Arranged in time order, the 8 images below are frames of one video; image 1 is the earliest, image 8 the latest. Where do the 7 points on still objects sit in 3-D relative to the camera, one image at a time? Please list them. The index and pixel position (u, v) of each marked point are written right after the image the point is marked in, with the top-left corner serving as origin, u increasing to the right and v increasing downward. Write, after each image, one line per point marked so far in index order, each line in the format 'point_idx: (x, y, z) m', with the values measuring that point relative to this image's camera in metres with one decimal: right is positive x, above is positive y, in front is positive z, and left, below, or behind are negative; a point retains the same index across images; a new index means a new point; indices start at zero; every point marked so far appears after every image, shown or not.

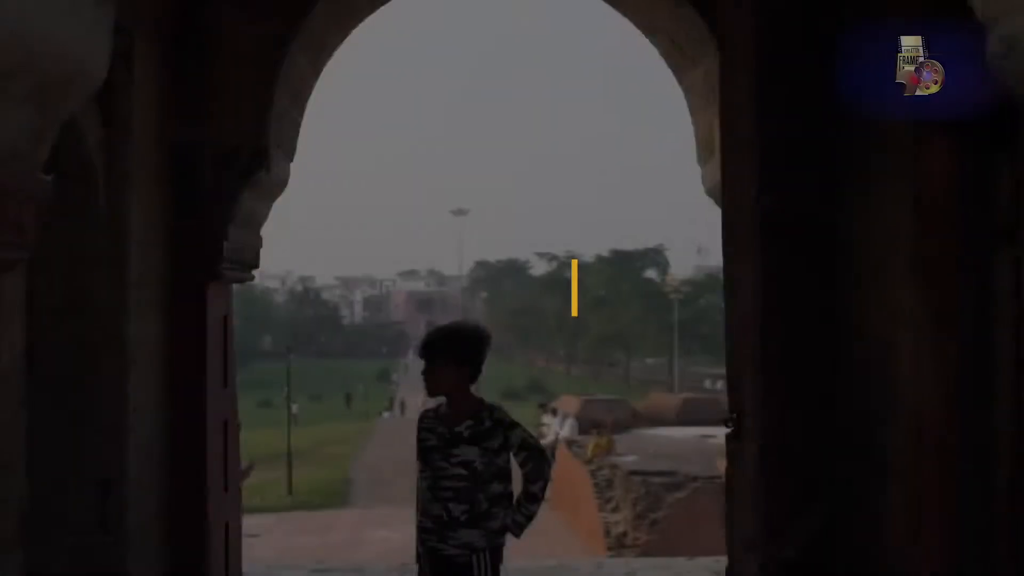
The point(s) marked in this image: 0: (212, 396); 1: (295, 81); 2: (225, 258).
0: (-0.7, -0.2, +2.6) m
1: (-0.5, +0.5, +2.8) m
2: (-0.6, +0.1, +2.6) m
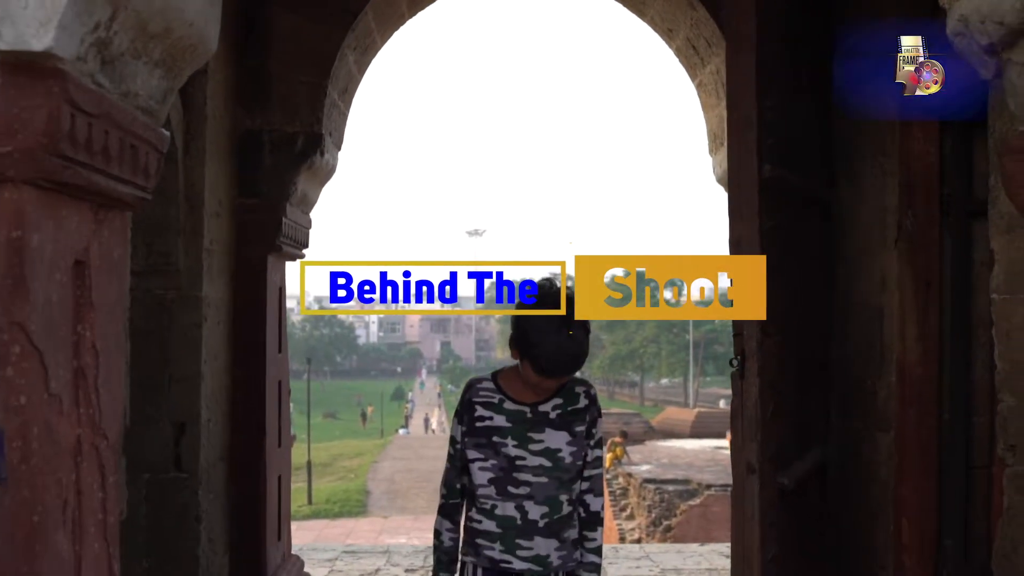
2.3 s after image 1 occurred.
0: (-0.6, -0.2, +2.9) m
1: (-0.4, +0.6, +3.1) m
2: (-0.6, +0.1, +2.9) m
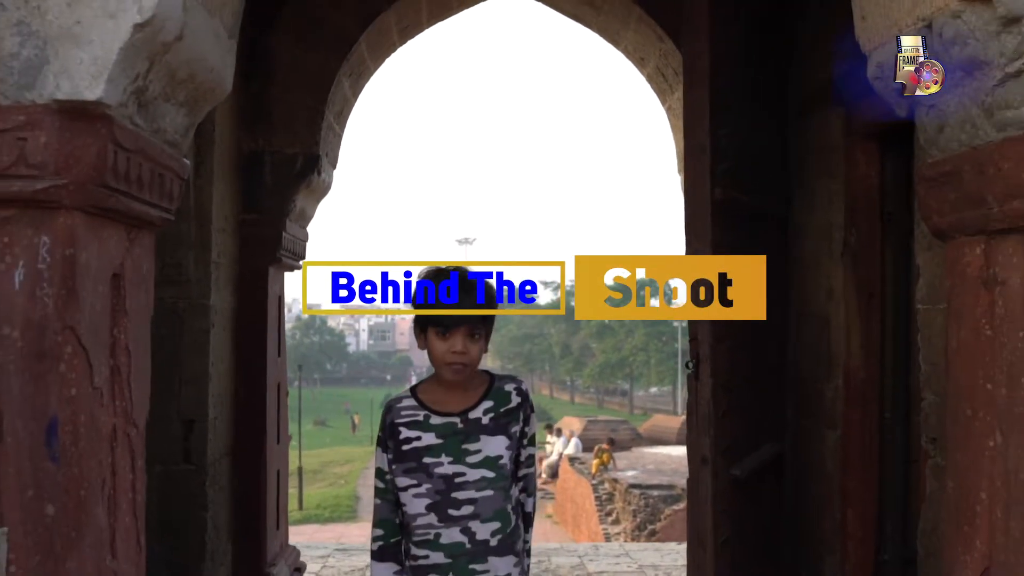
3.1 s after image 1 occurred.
0: (-0.6, -0.2, +3.1) m
1: (-0.5, +0.5, +3.4) m
2: (-0.6, +0.1, +3.1) m
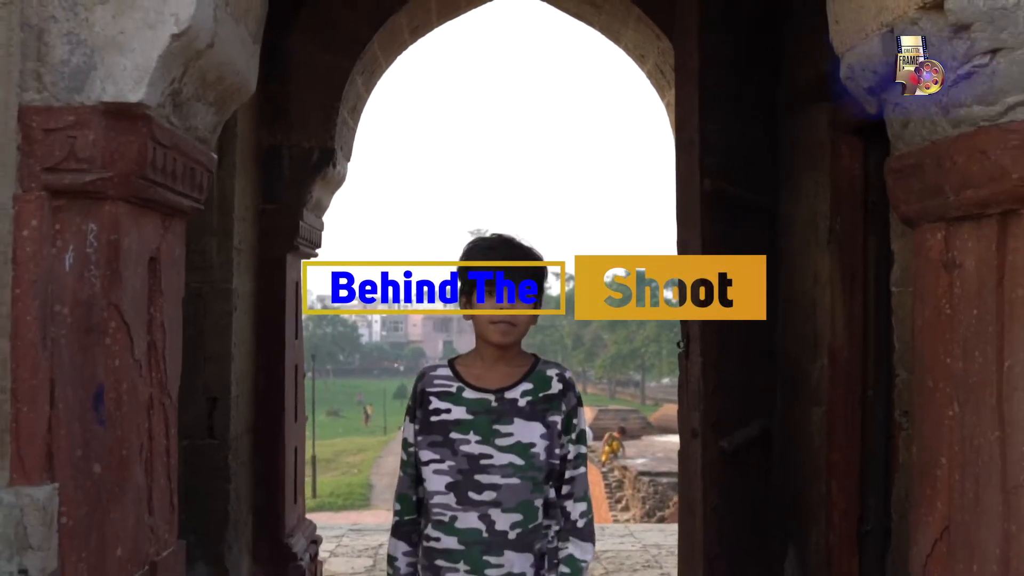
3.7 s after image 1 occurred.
0: (-0.6, -0.2, +3.3) m
1: (-0.5, +0.6, +3.6) m
2: (-0.6, +0.2, +3.3) m
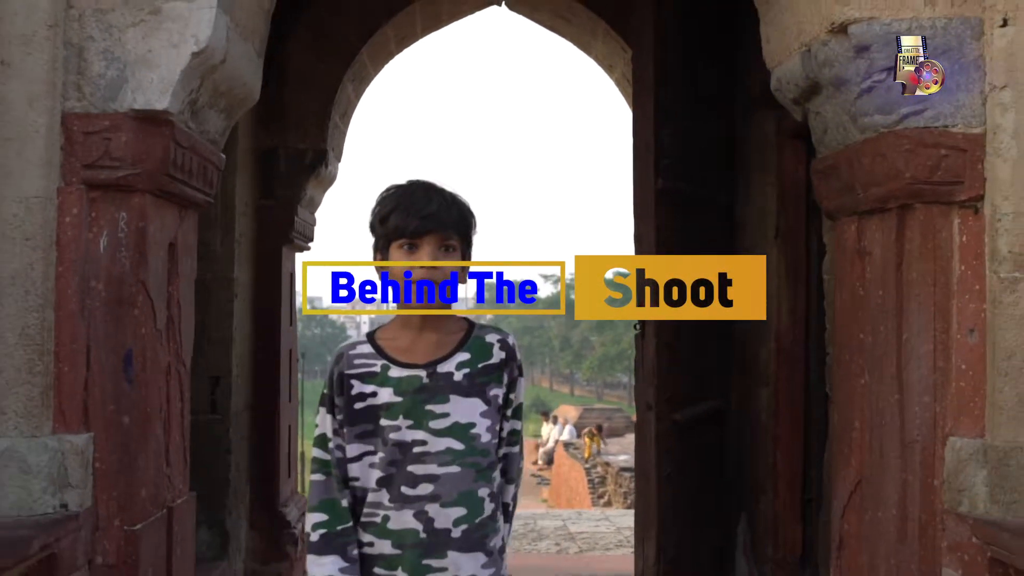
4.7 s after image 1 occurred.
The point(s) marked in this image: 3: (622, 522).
0: (-0.7, -0.1, +3.6) m
1: (-0.6, +0.6, +3.8) m
2: (-0.7, +0.2, +3.6) m
3: (+0.5, -1.2, +5.9) m
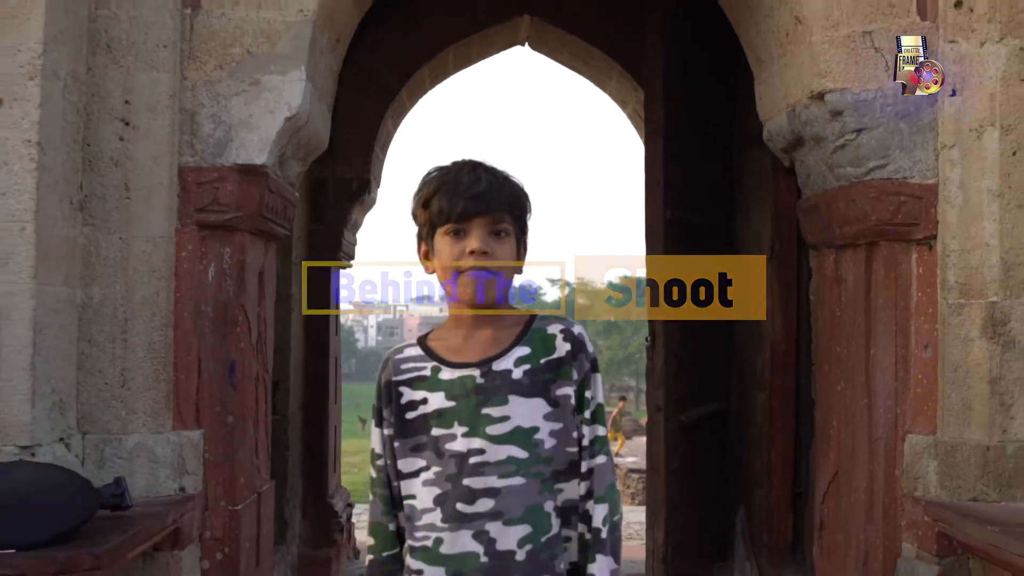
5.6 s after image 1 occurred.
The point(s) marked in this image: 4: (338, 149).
0: (-0.6, -0.2, +4.0) m
1: (-0.5, +0.6, +4.3) m
2: (-0.6, +0.1, +4.0) m
3: (+0.6, -1.2, +6.3) m
4: (-0.6, +0.5, +4.1) m
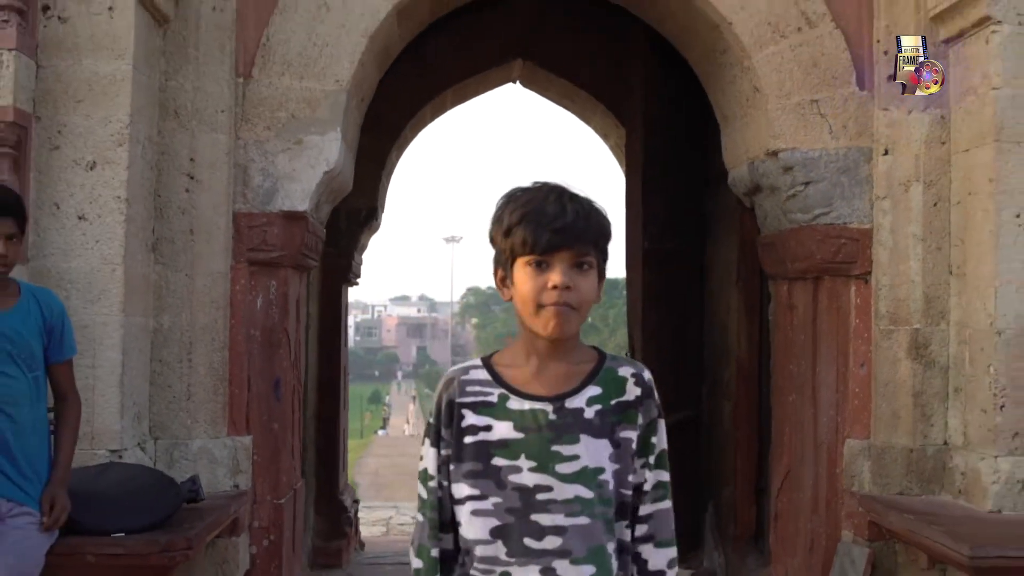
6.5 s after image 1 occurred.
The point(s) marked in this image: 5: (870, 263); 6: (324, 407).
0: (-0.7, -0.2, +4.5) m
1: (-0.5, +0.5, +4.7) m
2: (-0.6, +0.1, +4.4) m
3: (+0.6, -1.3, +6.8) m
4: (-0.6, +0.4, +4.5) m
5: (+0.9, +0.1, +2.9) m
6: (-0.7, -0.5, +4.4) m
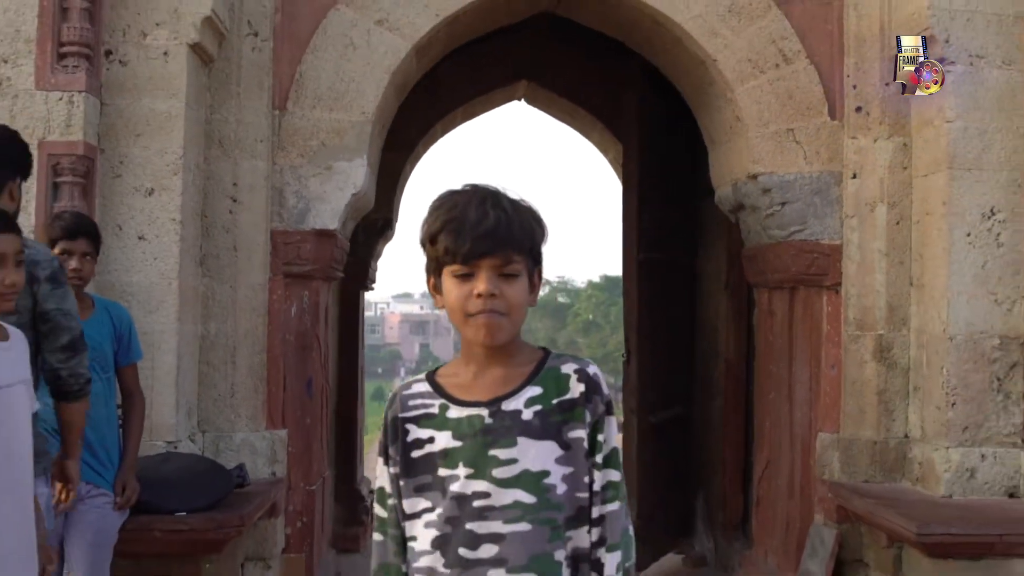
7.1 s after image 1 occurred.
0: (-0.6, -0.3, +4.8) m
1: (-0.5, +0.5, +5.0) m
2: (-0.6, 0.0, +4.8) m
3: (+0.6, -1.3, +7.1) m
4: (-0.6, +0.4, +4.8) m
5: (+0.9, 0.0, +3.2) m
6: (-0.7, -0.5, +4.7) m
